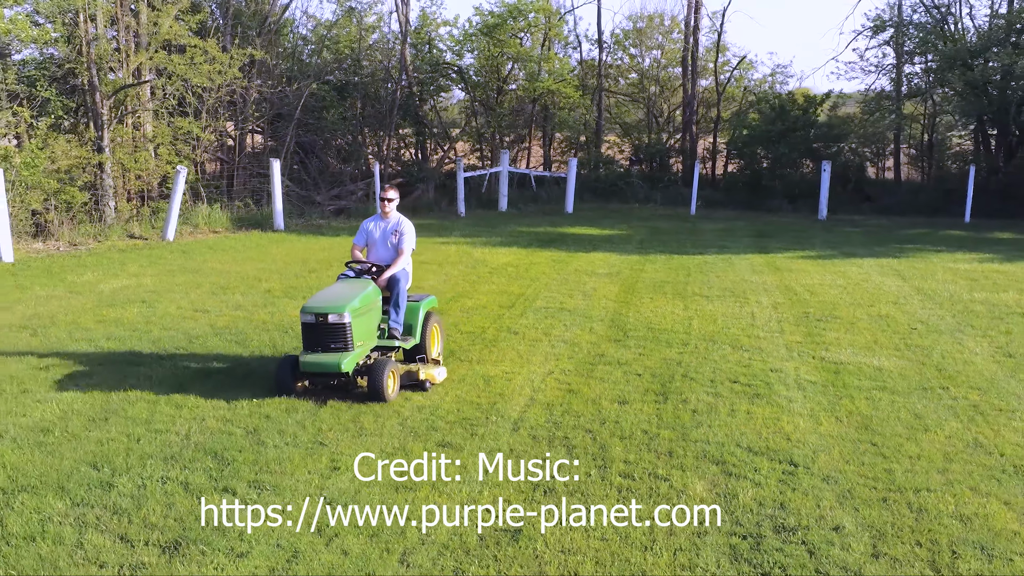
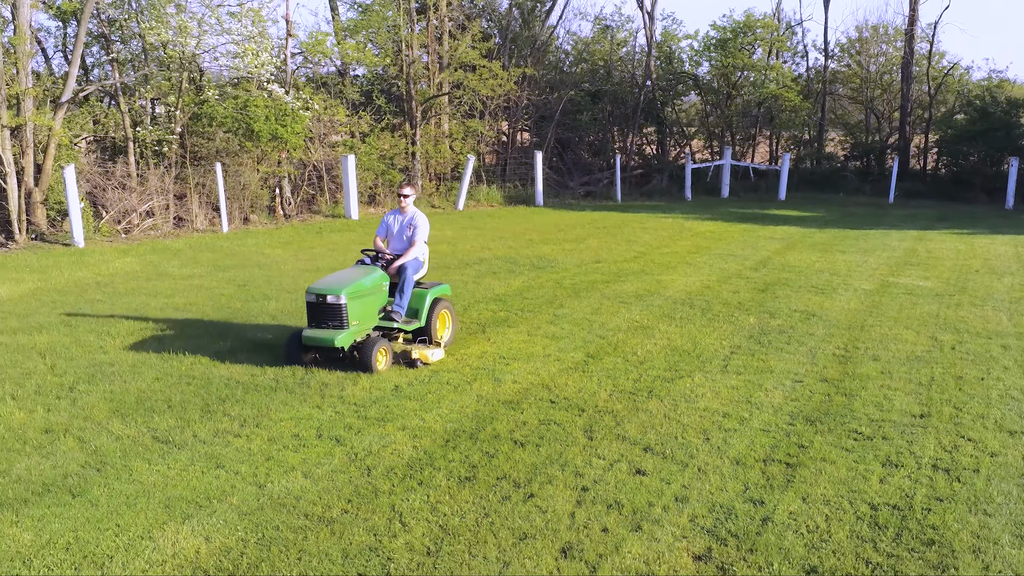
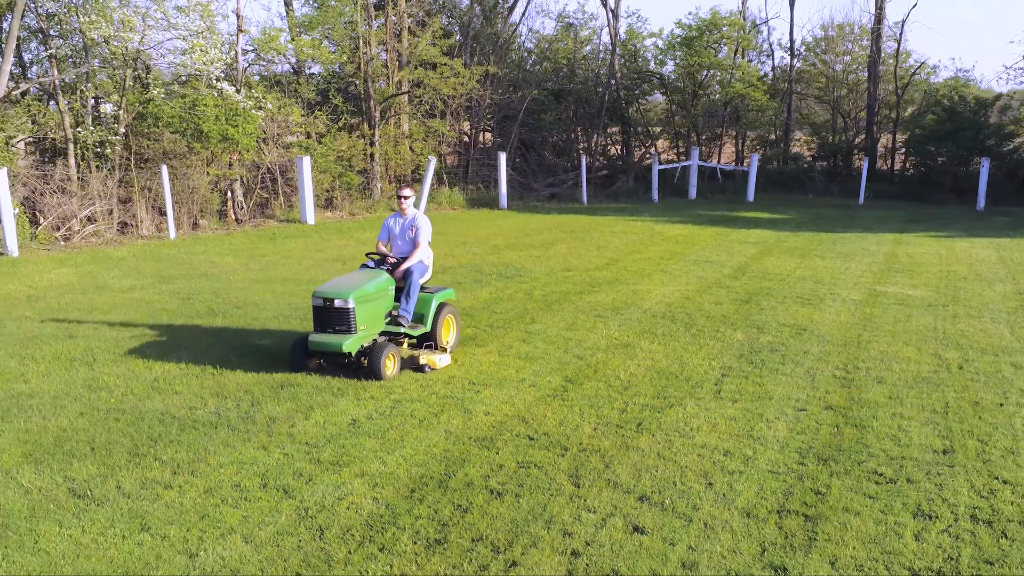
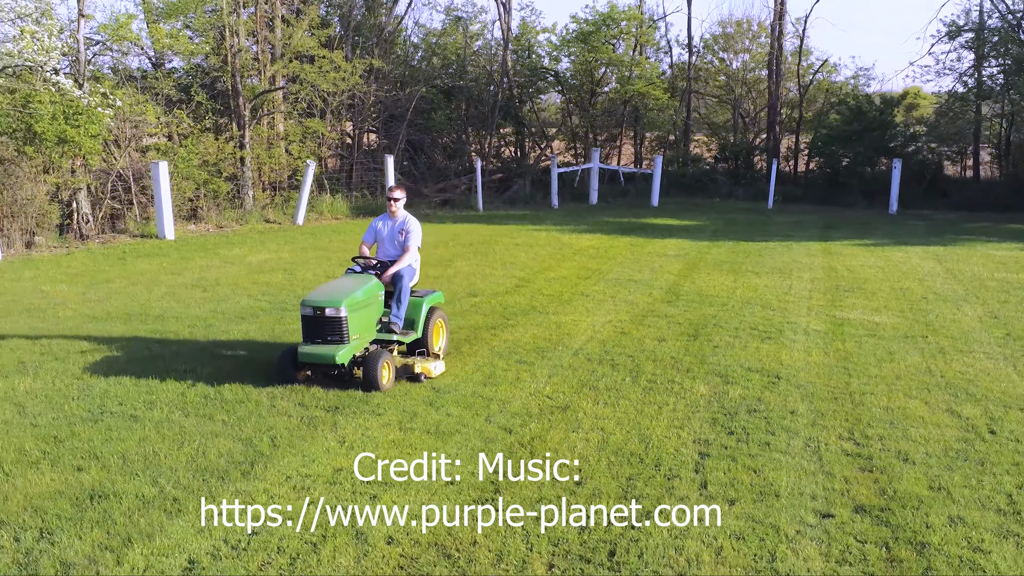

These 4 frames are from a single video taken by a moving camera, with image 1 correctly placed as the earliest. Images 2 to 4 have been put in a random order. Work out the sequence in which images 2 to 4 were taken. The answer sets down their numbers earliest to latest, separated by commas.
4, 3, 2
